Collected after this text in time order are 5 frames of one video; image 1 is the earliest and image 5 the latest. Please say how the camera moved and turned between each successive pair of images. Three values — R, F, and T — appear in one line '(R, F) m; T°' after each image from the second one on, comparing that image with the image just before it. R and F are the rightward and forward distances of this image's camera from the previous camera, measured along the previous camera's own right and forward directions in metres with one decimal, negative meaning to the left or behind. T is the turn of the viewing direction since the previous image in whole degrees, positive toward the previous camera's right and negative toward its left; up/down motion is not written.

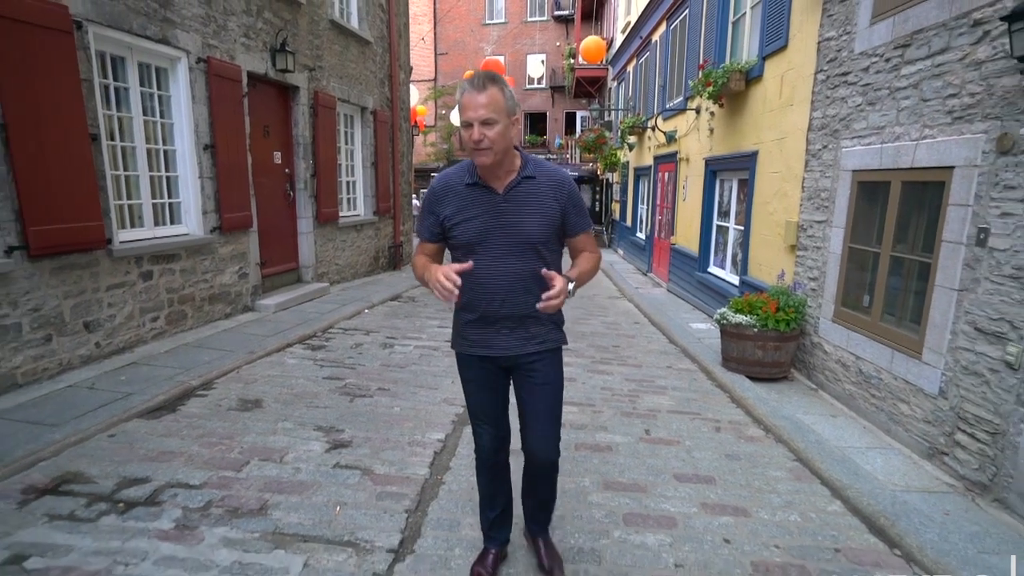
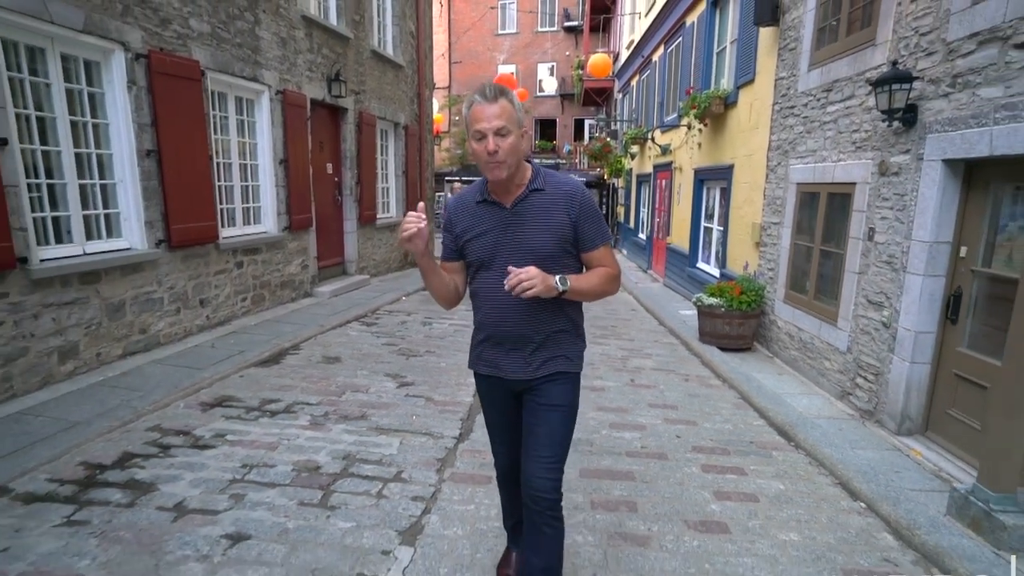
(-0.1, -1.3) m; -1°
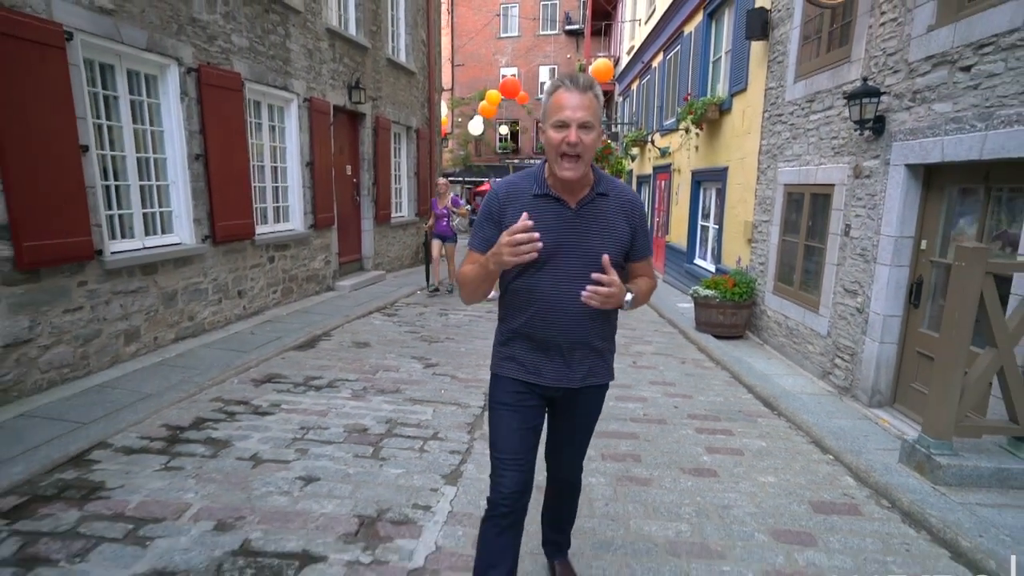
(-0.2, -0.6) m; 0°
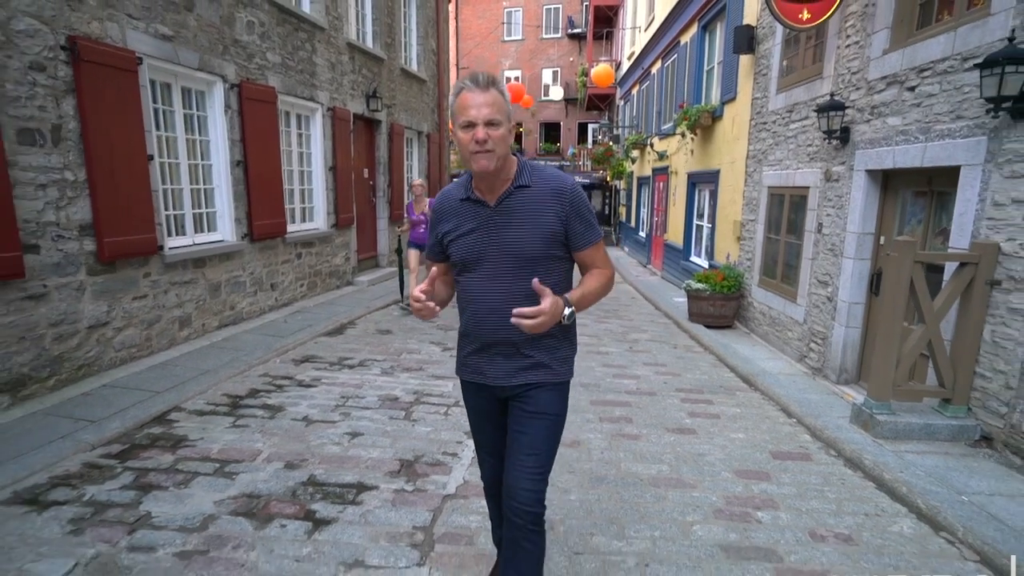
(-0.1, -0.6) m; 0°
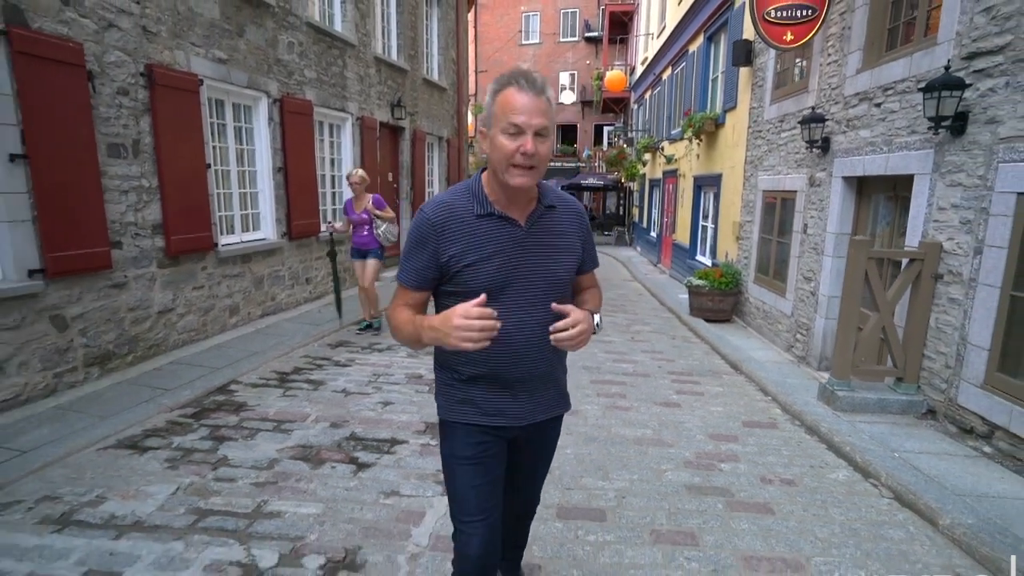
(+0.1, -0.6) m; -2°
